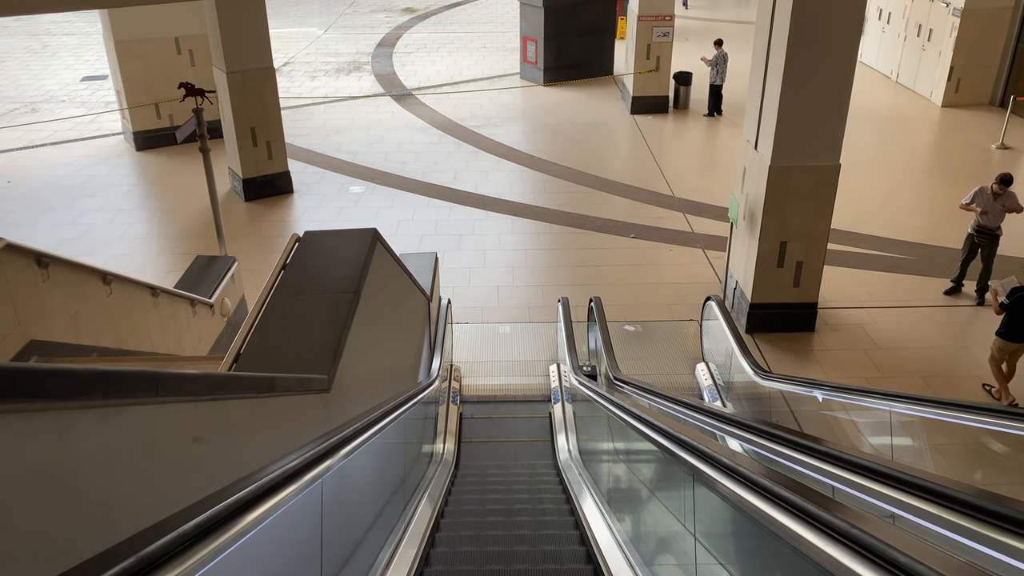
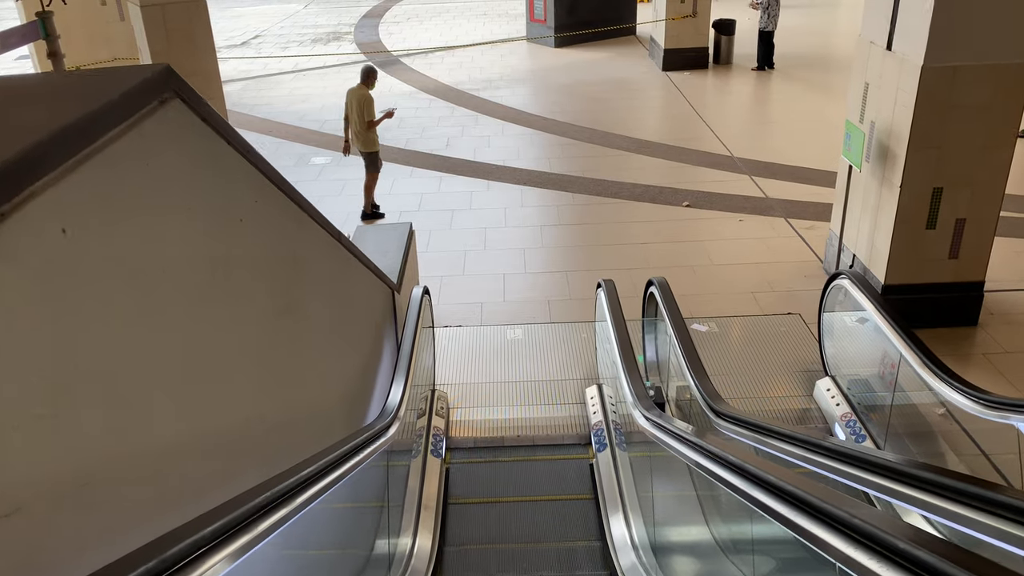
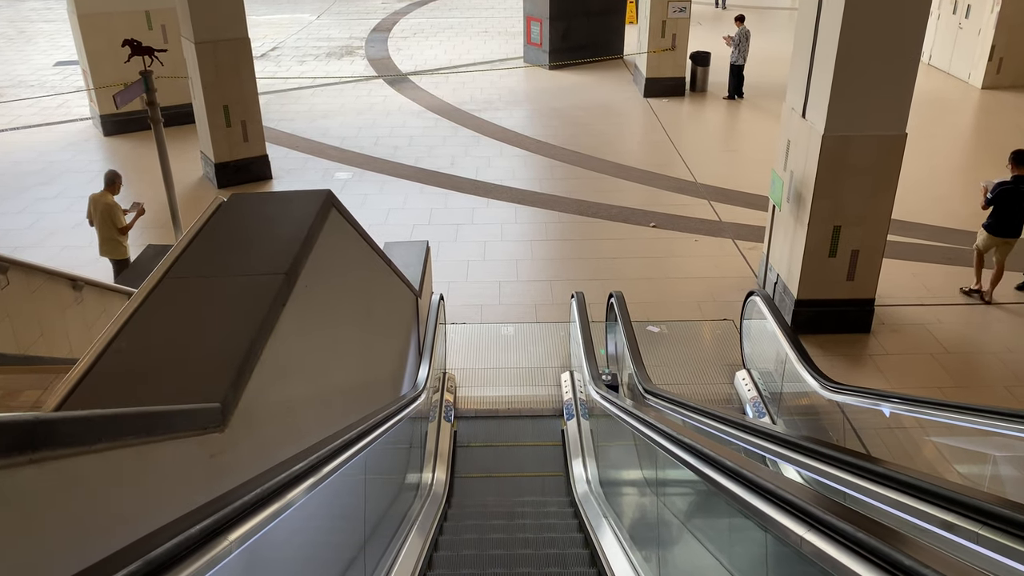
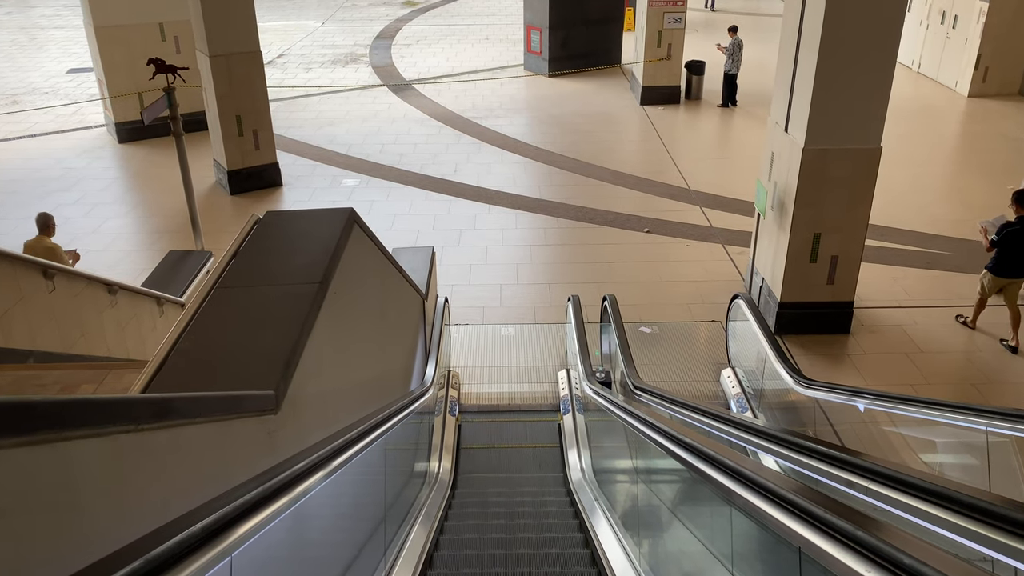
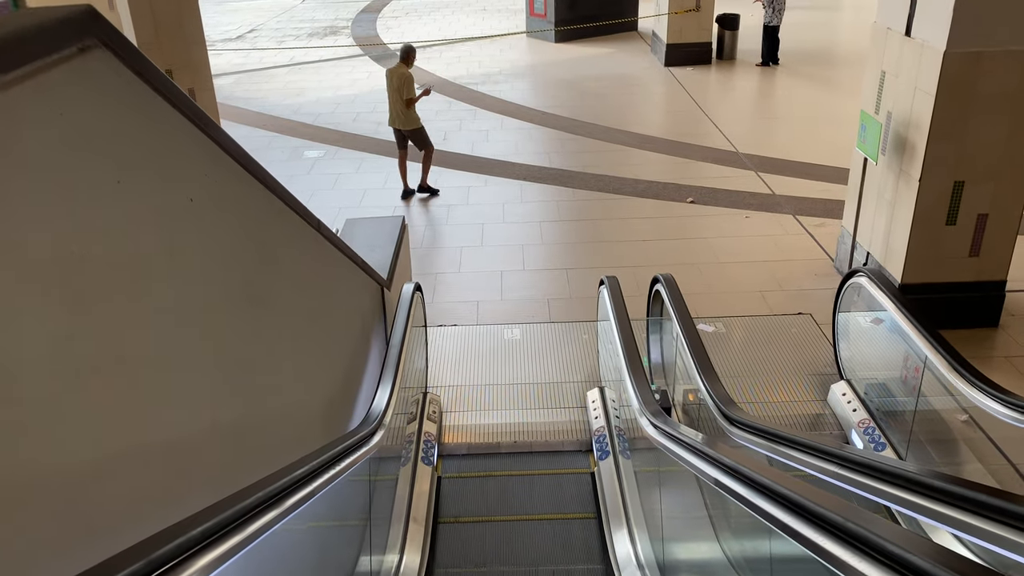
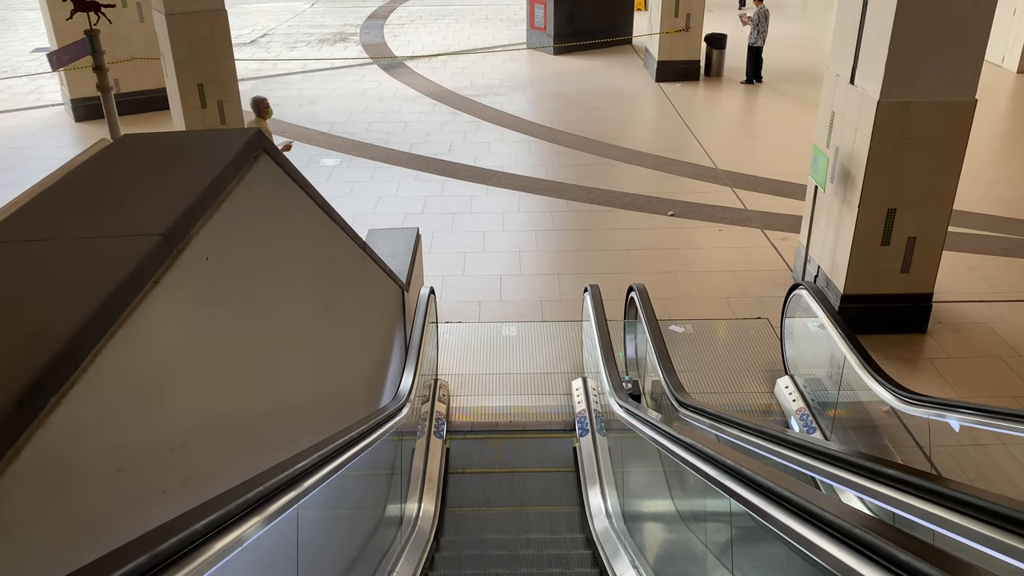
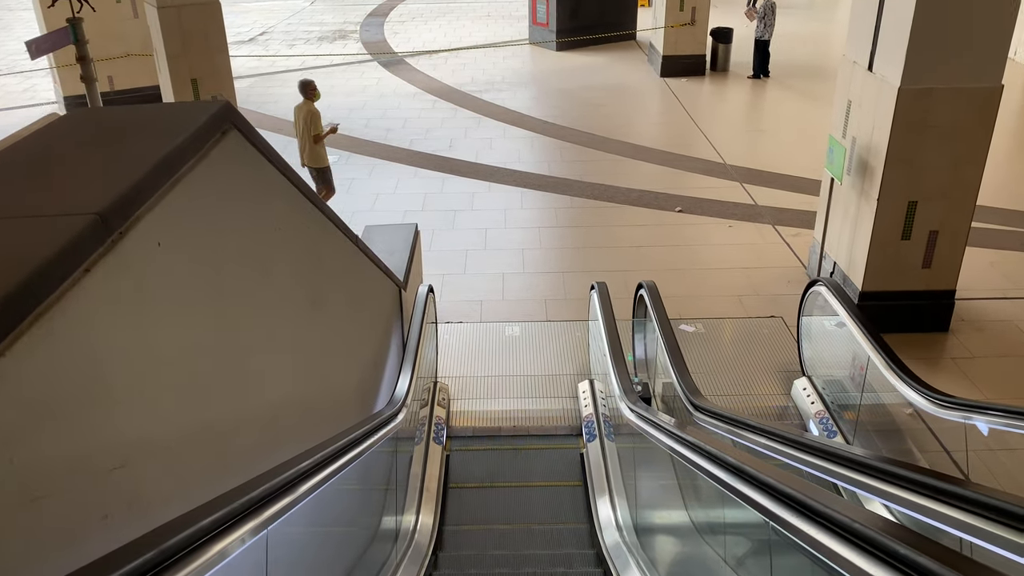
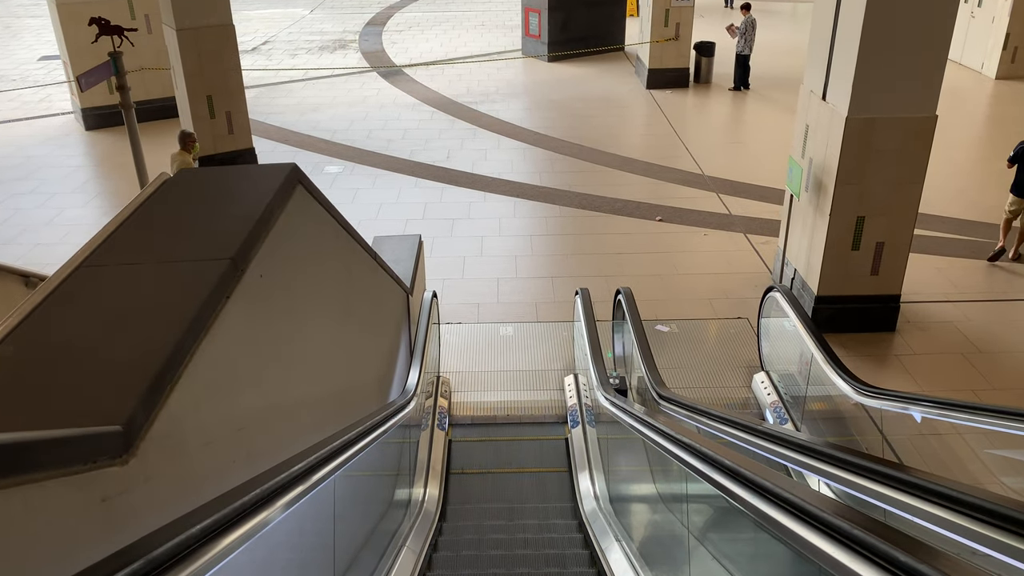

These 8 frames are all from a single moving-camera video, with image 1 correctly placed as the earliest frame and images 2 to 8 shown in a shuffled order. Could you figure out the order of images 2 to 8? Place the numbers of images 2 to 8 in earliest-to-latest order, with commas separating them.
4, 3, 8, 6, 7, 2, 5
